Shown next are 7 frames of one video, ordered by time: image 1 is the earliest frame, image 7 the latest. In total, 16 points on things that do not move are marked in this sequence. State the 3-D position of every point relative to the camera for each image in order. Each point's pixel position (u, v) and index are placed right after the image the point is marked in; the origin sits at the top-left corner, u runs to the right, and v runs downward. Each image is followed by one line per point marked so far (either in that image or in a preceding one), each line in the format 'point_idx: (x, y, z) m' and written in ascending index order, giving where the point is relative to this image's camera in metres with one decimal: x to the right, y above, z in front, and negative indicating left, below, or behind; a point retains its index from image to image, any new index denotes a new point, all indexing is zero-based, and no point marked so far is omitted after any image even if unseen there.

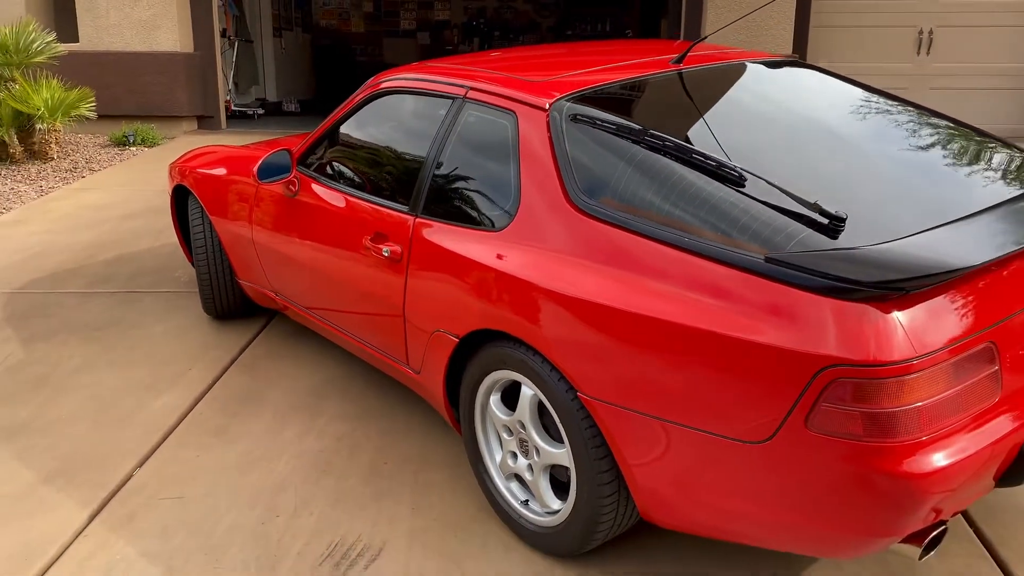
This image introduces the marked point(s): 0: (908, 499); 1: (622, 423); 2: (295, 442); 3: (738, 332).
0: (+0.9, -0.5, +1.9) m
1: (+0.3, -0.4, +2.3) m
2: (-0.8, -0.6, +3.4) m
3: (+0.5, -0.1, +2.0) m
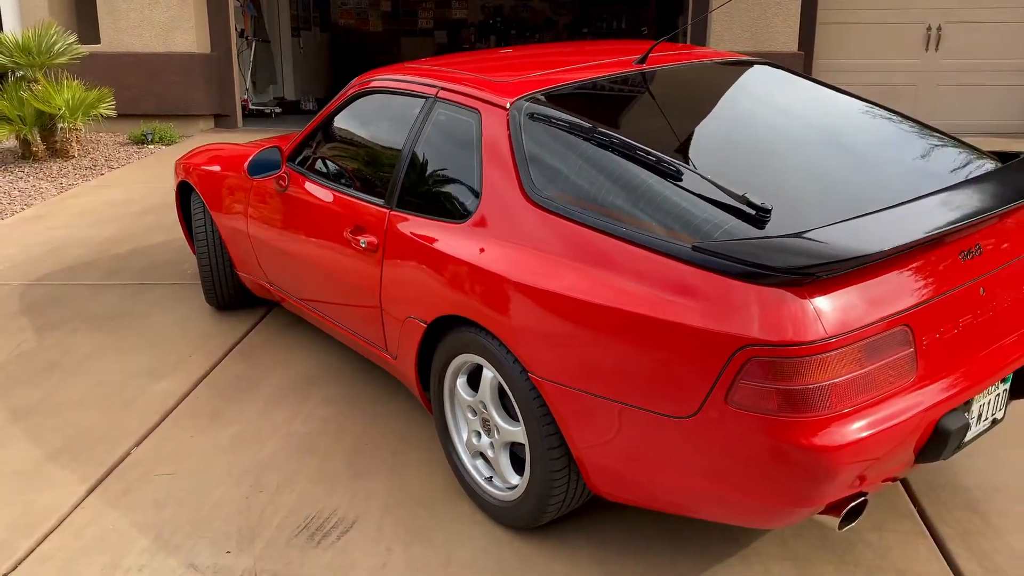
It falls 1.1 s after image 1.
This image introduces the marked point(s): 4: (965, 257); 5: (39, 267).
0: (+0.7, -0.4, +2.0) m
1: (+0.1, -0.3, +2.4) m
2: (-0.9, -0.6, +3.5) m
3: (+0.4, -0.1, +2.2) m
4: (+1.2, +0.1, +2.3) m
5: (-3.2, +0.1, +5.7) m
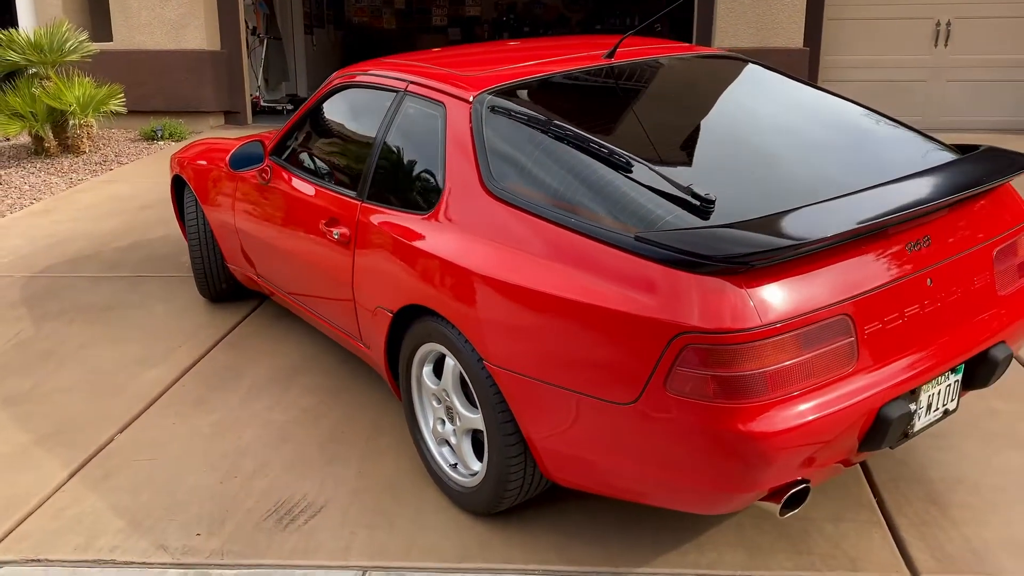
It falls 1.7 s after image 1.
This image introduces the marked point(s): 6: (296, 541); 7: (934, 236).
0: (+0.6, -0.4, +2.1) m
1: (0.0, -0.3, +2.5) m
2: (-1.0, -0.5, +3.6) m
3: (+0.2, 0.0, +2.2) m
4: (+1.1, +0.1, +2.3) m
5: (-3.2, +0.2, +5.8) m
6: (-0.7, -0.8, +2.7) m
7: (+1.2, +0.1, +2.4) m
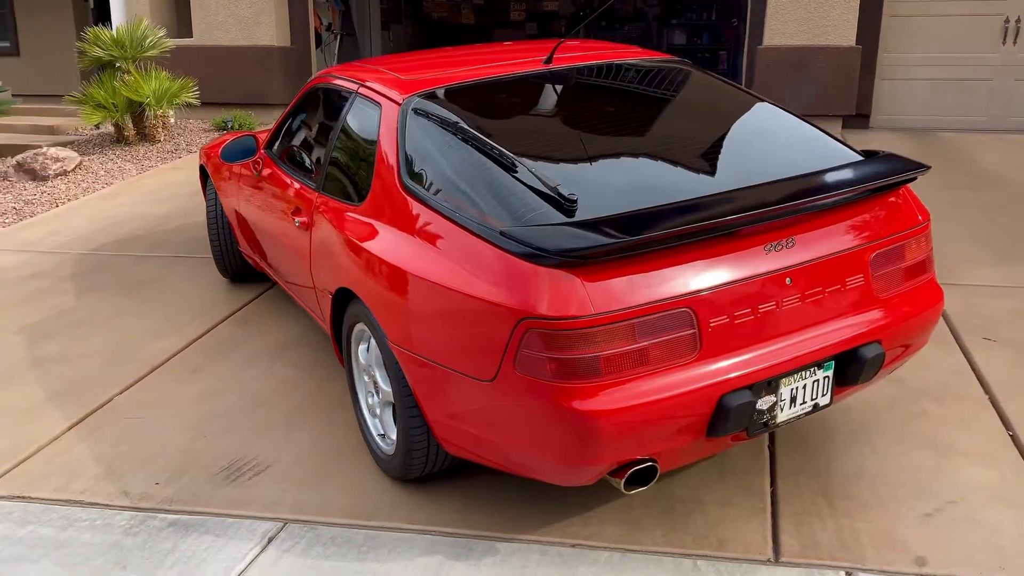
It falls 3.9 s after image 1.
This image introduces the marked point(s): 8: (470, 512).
0: (+0.2, -0.4, +2.3) m
1: (-0.3, -0.2, +2.7) m
2: (-1.2, -0.4, +4.0) m
3: (-0.1, 0.0, +2.4) m
4: (+0.7, +0.1, +2.4) m
5: (-3.1, +0.4, +6.4) m
6: (-1.0, -0.7, +3.1) m
7: (+0.8, +0.1, +2.5) m
8: (-0.1, -0.8, +2.9) m
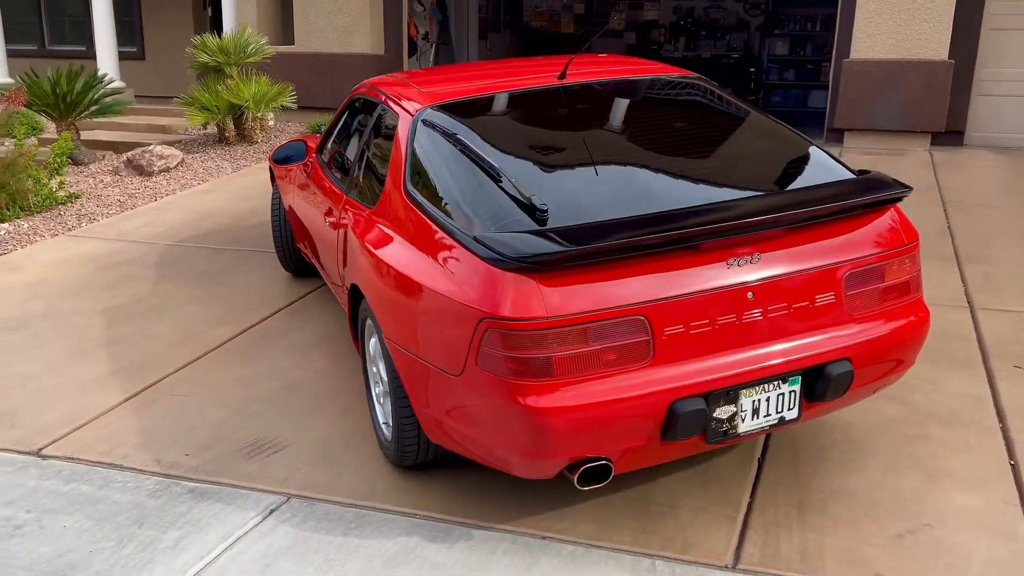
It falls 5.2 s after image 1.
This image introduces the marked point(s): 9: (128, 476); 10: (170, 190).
0: (+0.1, -0.4, +2.4) m
1: (-0.4, -0.2, +2.9) m
2: (-1.1, -0.4, +4.3) m
3: (-0.2, 0.0, +2.6) m
4: (+0.7, +0.1, +2.5) m
5: (-2.7, +0.5, +6.9) m
6: (-1.0, -0.7, +3.4) m
7: (+0.8, +0.1, +2.6) m
8: (-0.2, -0.8, +3.1) m
9: (-1.5, -0.7, +3.4) m
10: (-3.4, +1.0, +8.5) m
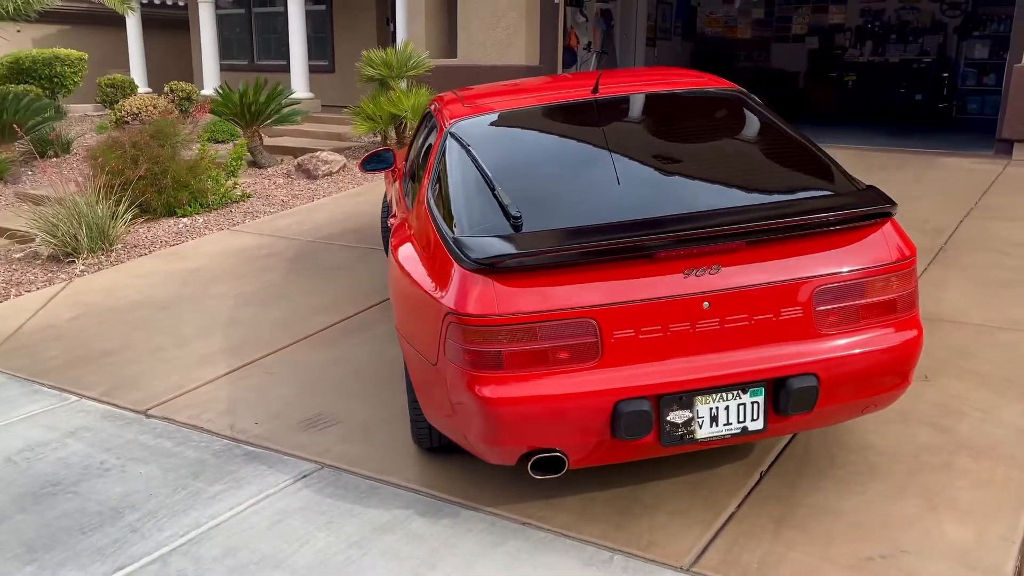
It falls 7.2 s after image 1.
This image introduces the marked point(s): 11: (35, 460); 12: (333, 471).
0: (-0.1, -0.4, +2.6) m
1: (-0.4, -0.2, +3.2) m
2: (-0.8, -0.4, +4.7) m
3: (-0.3, 0.0, +2.9) m
4: (+0.5, 0.0, +2.6) m
5: (-1.7, +0.5, +7.7) m
6: (-0.9, -0.7, +3.8) m
7: (+0.7, +0.1, +2.6) m
8: (-0.2, -0.8, +3.3) m
9: (-1.4, -0.7, +3.9) m
10: (-2.0, +1.1, +9.4) m
11: (-2.1, -0.8, +3.7) m
12: (-0.7, -0.8, +3.5) m
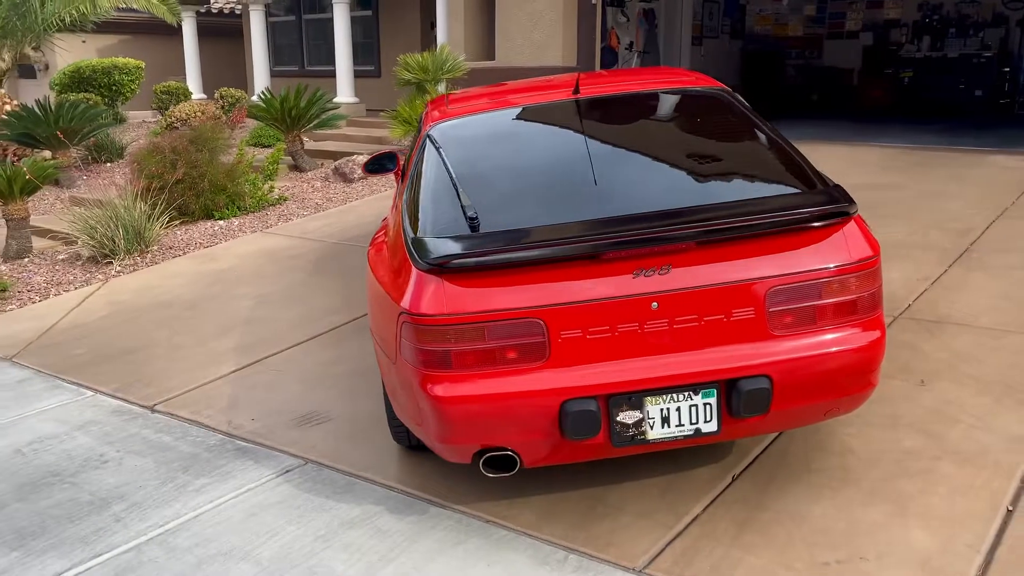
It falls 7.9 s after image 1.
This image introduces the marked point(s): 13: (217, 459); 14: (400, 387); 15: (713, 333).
0: (-0.2, -0.4, +2.6) m
1: (-0.5, -0.2, +3.3) m
2: (-0.8, -0.4, +4.8) m
3: (-0.4, 0.0, +2.9) m
4: (+0.4, 0.0, +2.6) m
5: (-1.4, +0.5, +7.8) m
6: (-1.0, -0.7, +3.9) m
7: (+0.5, +0.1, +2.6) m
8: (-0.3, -0.8, +3.4) m
9: (-1.5, -0.7, +4.0) m
10: (-1.7, +1.0, +9.5) m
11: (-2.2, -0.7, +3.9) m
12: (-0.8, -0.8, +3.6) m
13: (-1.3, -0.7, +3.7) m
14: (-0.4, -0.3, +2.9) m
15: (+0.6, -0.1, +2.6) m
